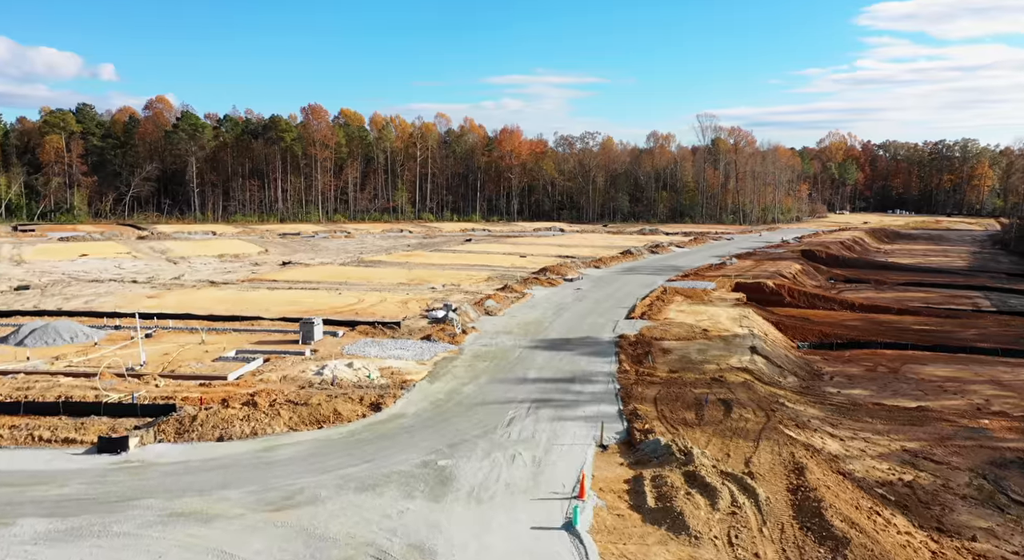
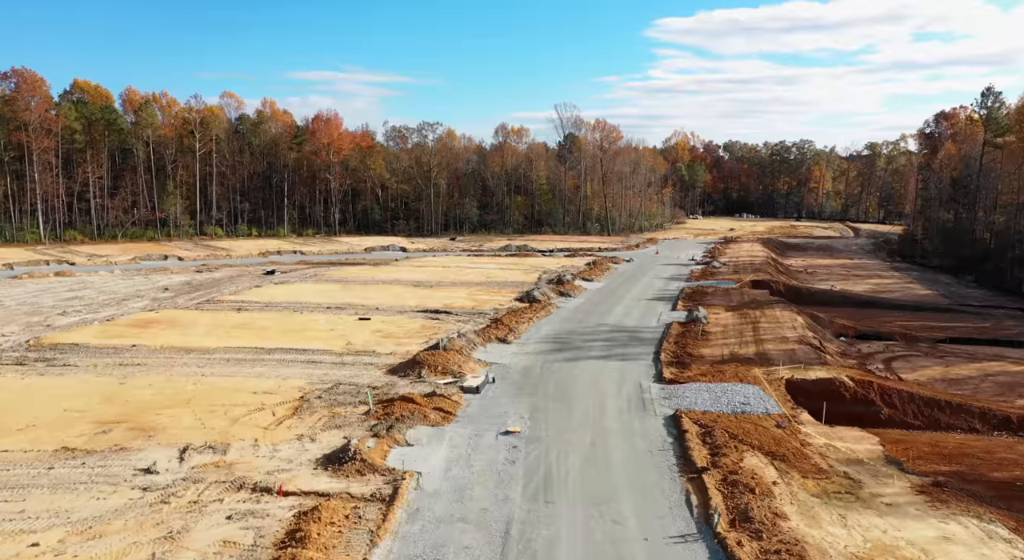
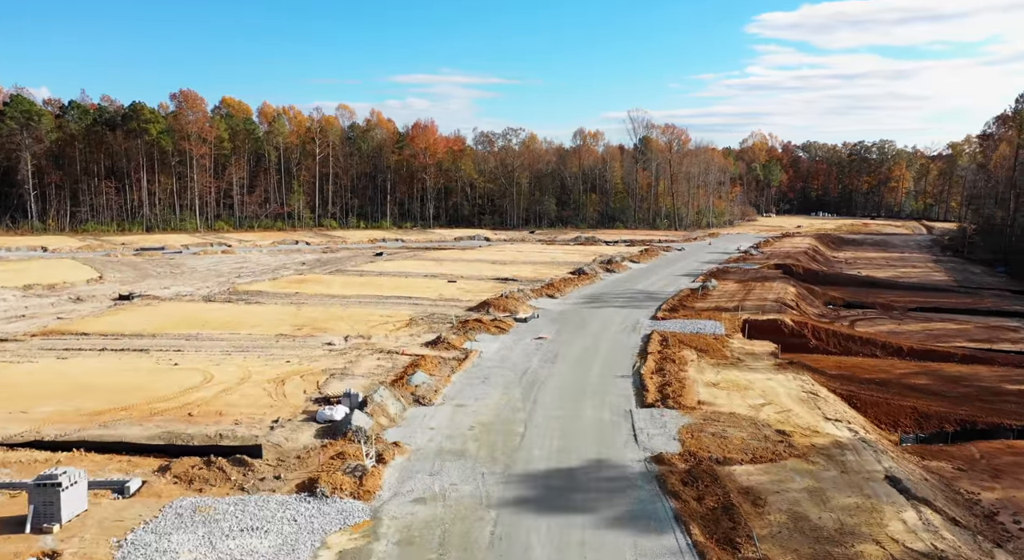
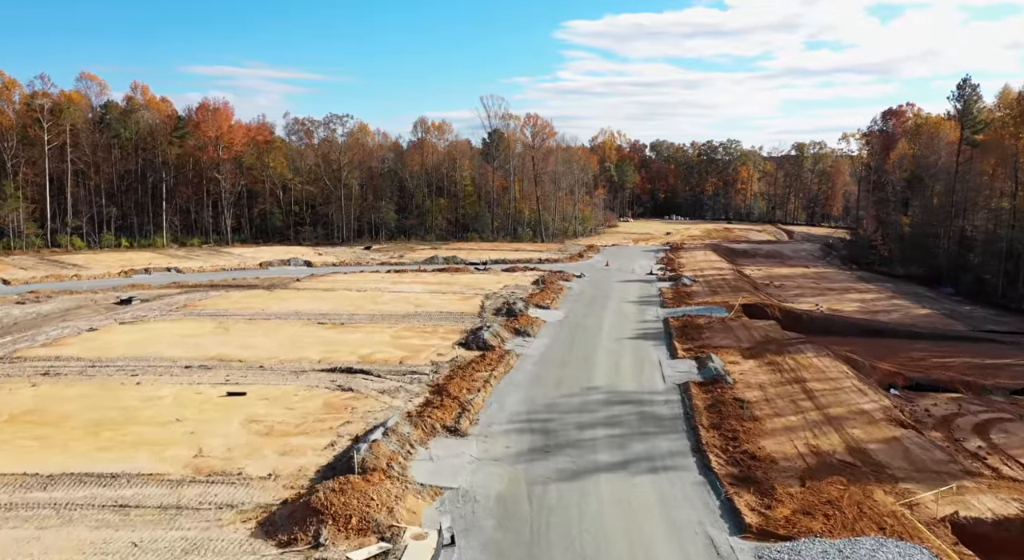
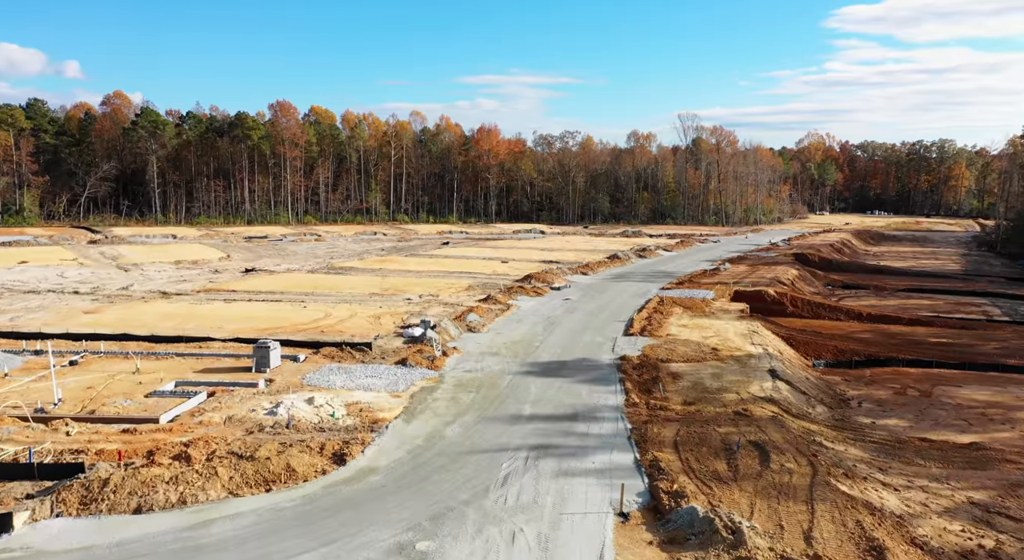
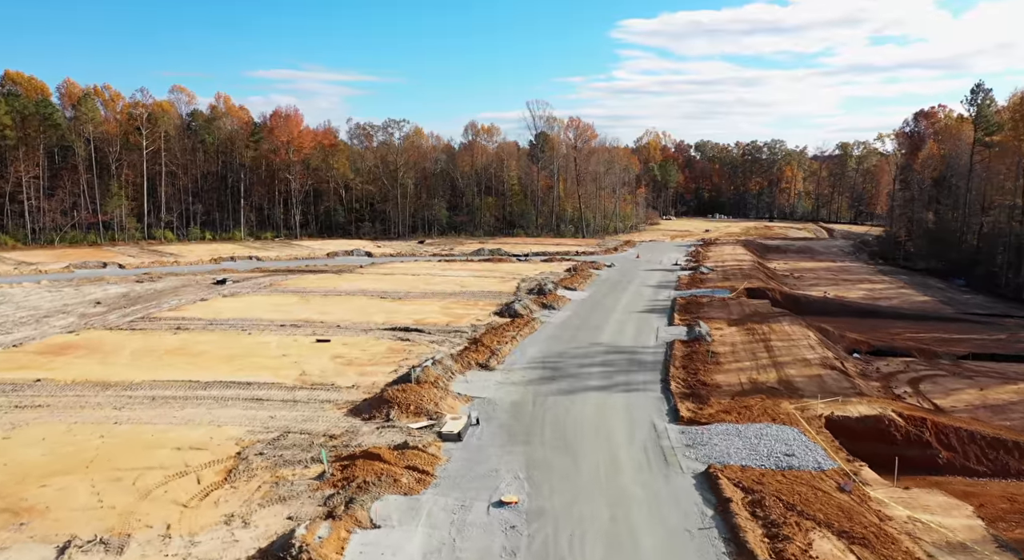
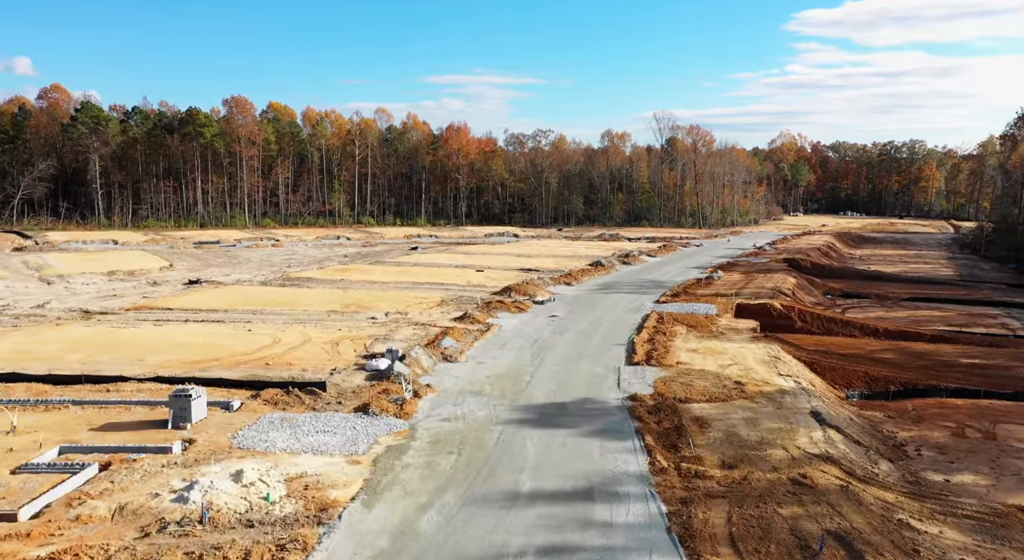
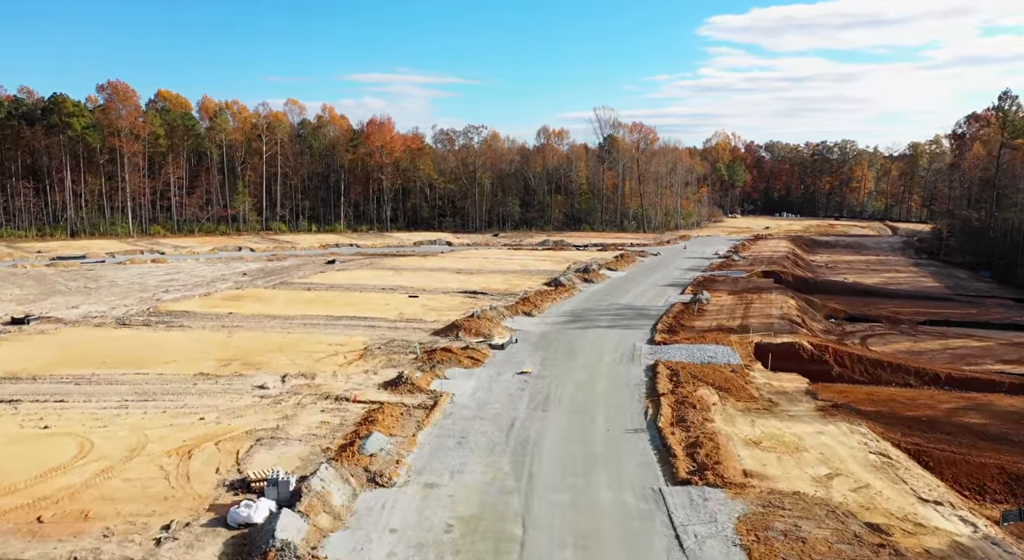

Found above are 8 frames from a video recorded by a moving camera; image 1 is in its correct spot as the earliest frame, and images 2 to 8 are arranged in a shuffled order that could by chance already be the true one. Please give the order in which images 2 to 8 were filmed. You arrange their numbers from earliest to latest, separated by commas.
5, 7, 3, 8, 2, 6, 4
